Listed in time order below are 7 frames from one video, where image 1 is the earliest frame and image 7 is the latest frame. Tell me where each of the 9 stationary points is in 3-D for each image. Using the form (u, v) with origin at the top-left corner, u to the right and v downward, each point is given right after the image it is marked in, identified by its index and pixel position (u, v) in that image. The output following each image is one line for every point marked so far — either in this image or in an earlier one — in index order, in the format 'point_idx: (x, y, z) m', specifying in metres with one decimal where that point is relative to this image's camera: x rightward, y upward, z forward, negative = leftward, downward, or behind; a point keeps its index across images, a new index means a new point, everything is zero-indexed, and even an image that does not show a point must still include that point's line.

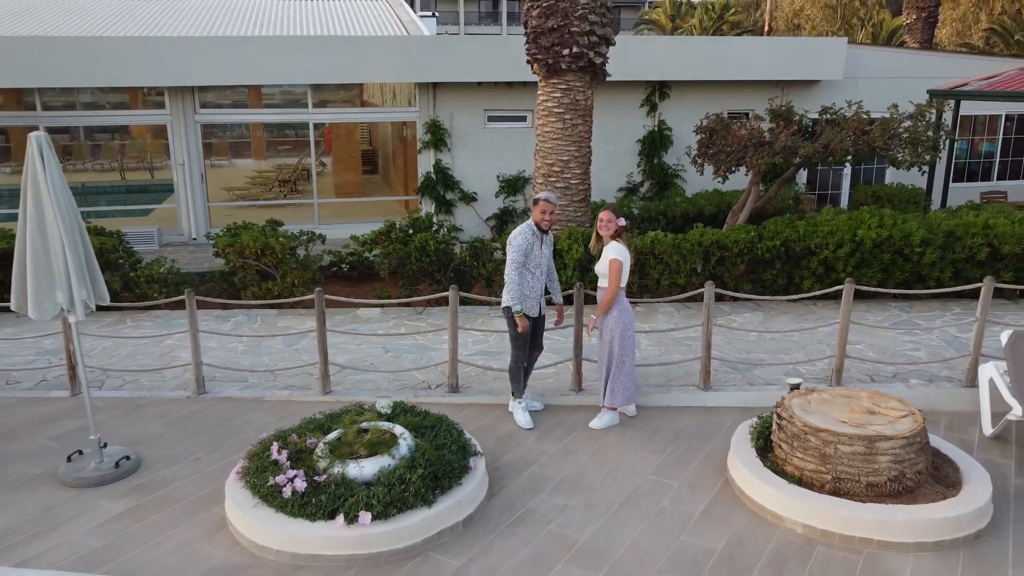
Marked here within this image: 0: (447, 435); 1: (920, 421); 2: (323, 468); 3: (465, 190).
0: (-0.4, -0.8, +4.6) m
1: (+2.1, -0.7, +4.3) m
2: (-1.0, -0.9, +4.2) m
3: (-0.7, +1.5, +12.9) m
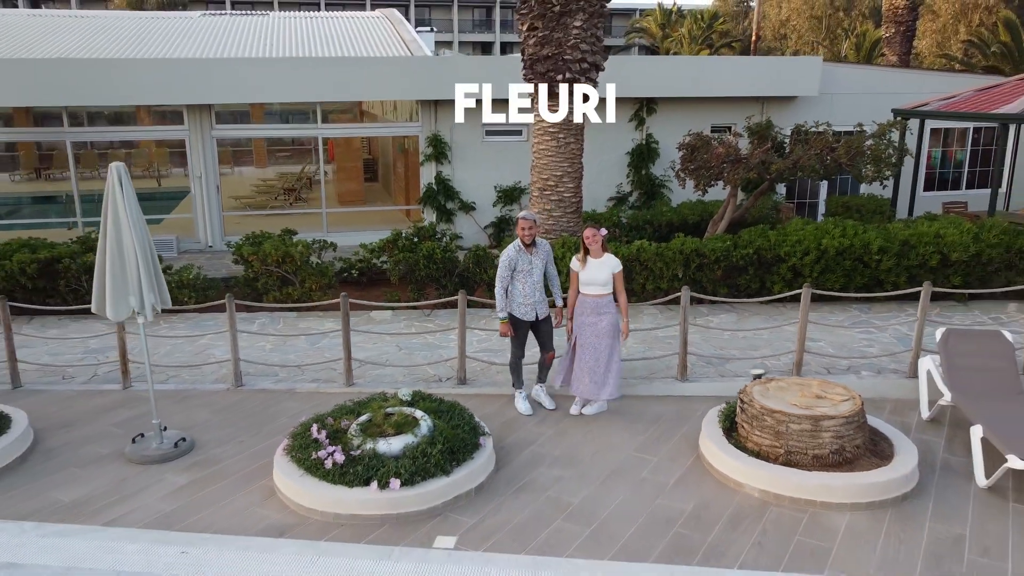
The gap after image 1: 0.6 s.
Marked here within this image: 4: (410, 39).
0: (-0.3, -0.9, +5.3) m
1: (+2.2, -0.7, +5.1) m
2: (-0.9, -1.0, +4.9) m
3: (-0.8, +1.5, +13.6) m
4: (-1.9, +4.6, +14.9) m
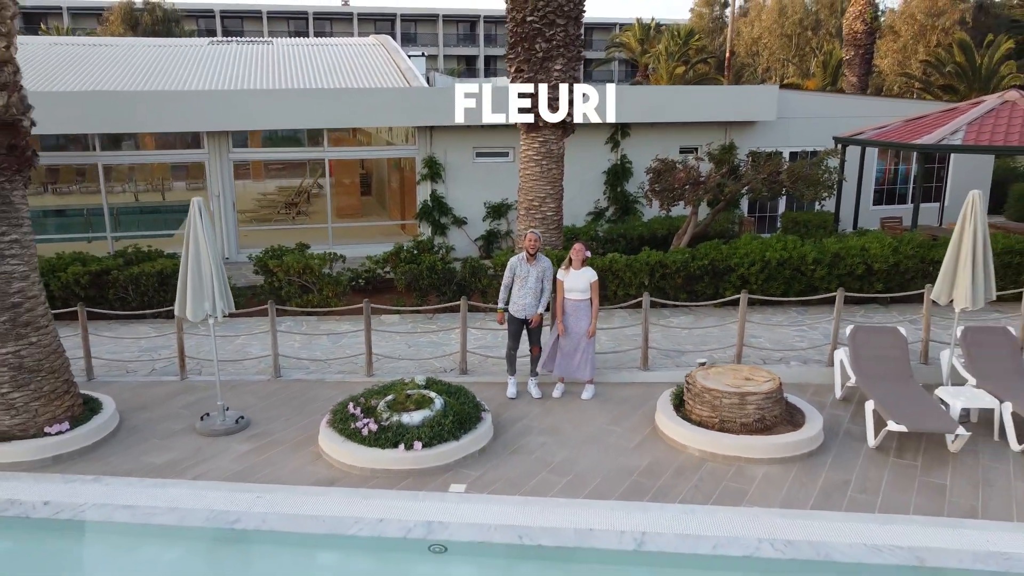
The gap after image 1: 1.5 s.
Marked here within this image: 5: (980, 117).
0: (-0.4, -0.9, +6.7) m
1: (+2.1, -0.8, +6.5) m
2: (-1.0, -1.0, +6.3) m
3: (-1.0, +1.3, +15.0) m
4: (-2.1, +4.4, +16.3) m
5: (+6.3, +2.3, +11.1) m
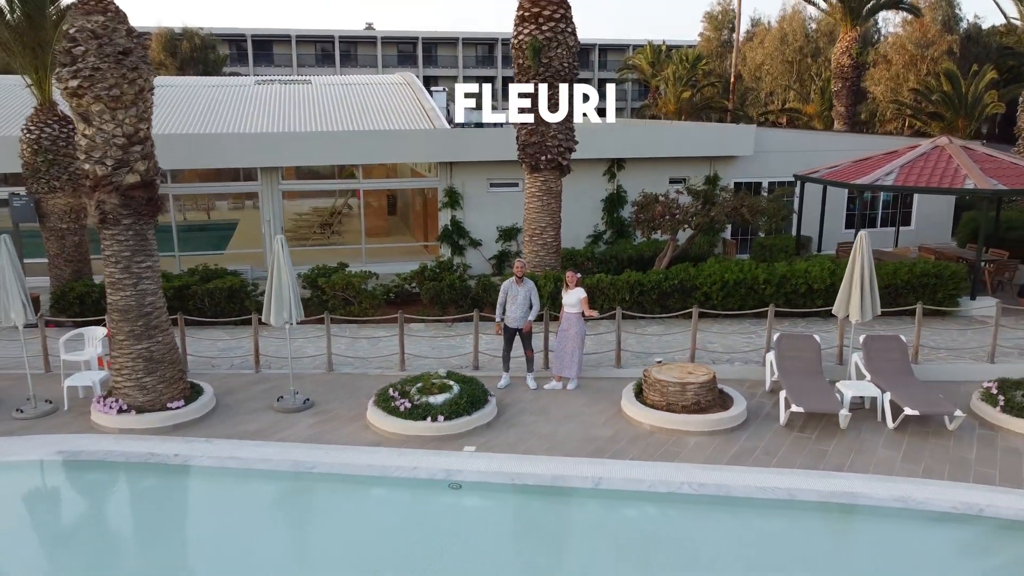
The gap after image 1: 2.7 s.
0: (-0.4, -1.1, +8.9) m
1: (+2.1, -0.9, +8.6) m
2: (-1.0, -1.2, +8.5) m
3: (-0.8, +1.1, +17.3) m
4: (-1.9, +4.1, +18.6) m
5: (+6.4, +2.1, +13.1) m
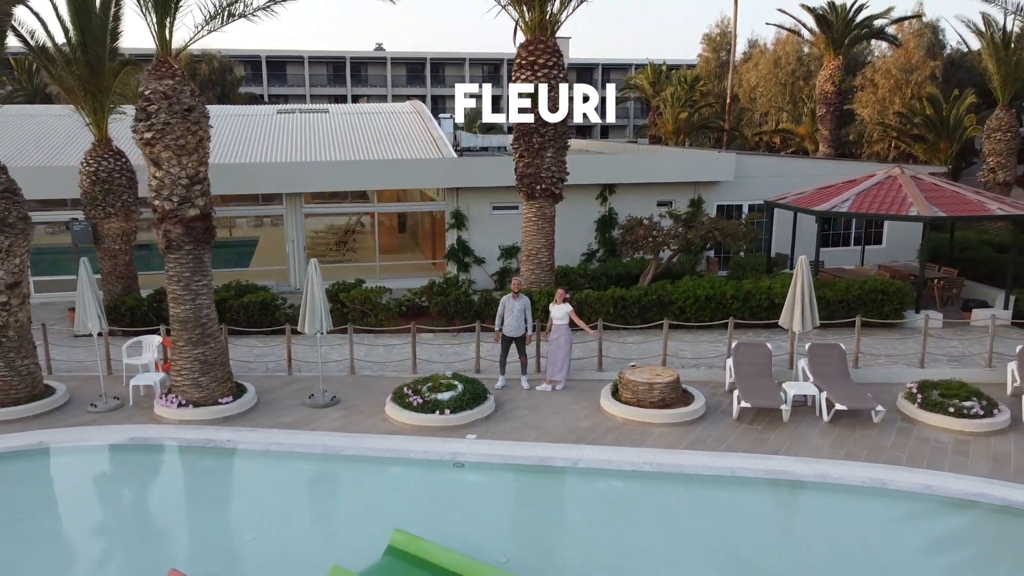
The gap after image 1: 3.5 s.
0: (-0.4, -1.3, +10.5) m
1: (+2.1, -1.1, +10.2) m
2: (-1.1, -1.3, +10.1) m
3: (-0.8, +0.7, +18.9) m
4: (-1.9, +3.8, +20.3) m
5: (+6.4, +1.8, +14.8) m
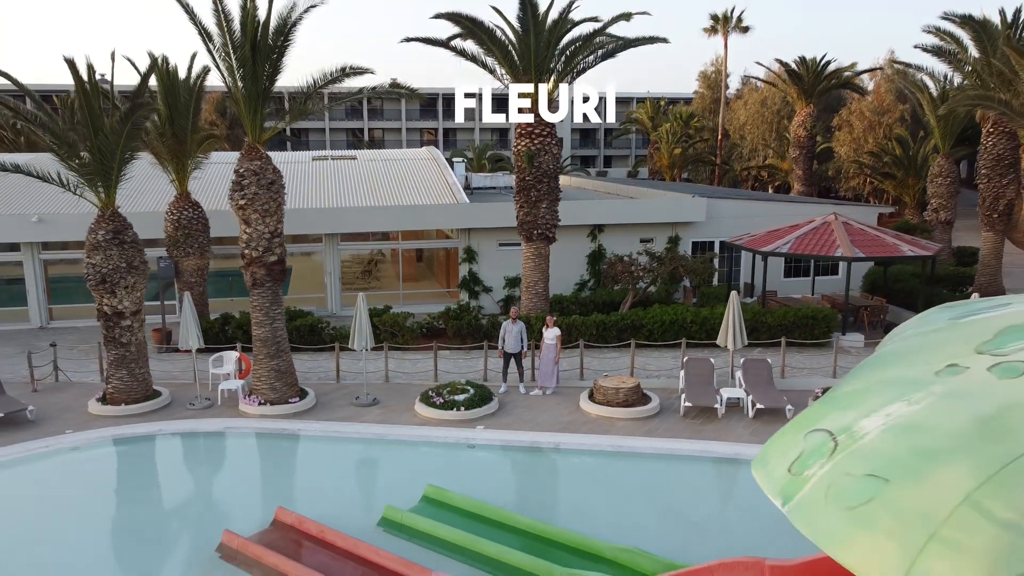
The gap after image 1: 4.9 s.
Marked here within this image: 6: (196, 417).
0: (-0.4, -1.7, +13.7) m
1: (+2.1, -1.6, +13.4) m
2: (-1.1, -1.8, +13.3) m
3: (-0.7, +0.1, +22.1) m
4: (-1.7, +3.1, +23.6) m
5: (+6.5, +1.2, +17.9) m
6: (-5.3, -2.2, +13.5) m
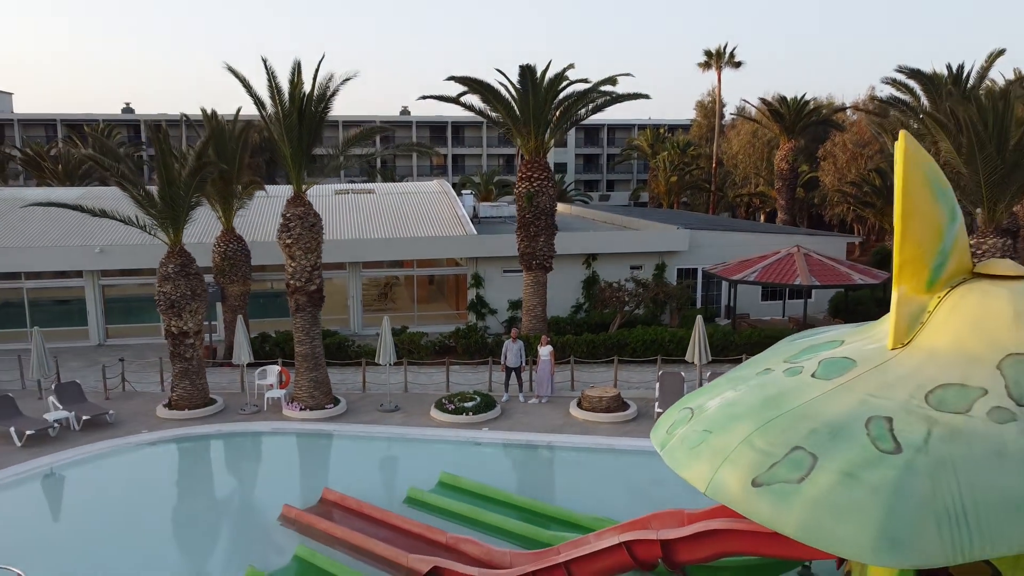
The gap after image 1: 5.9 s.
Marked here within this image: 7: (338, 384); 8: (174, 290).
0: (-0.4, -2.2, +16.2) m
1: (+2.1, -2.1, +15.9) m
2: (-1.1, -2.3, +15.8) m
3: (-0.6, -0.6, +24.7) m
4: (-1.6, +2.4, +26.3) m
5: (+6.5, +0.6, +20.5) m
6: (-5.3, -2.6, +16.1) m
7: (-3.9, -2.2, +18.1) m
8: (-6.5, 0.0, +15.7) m
